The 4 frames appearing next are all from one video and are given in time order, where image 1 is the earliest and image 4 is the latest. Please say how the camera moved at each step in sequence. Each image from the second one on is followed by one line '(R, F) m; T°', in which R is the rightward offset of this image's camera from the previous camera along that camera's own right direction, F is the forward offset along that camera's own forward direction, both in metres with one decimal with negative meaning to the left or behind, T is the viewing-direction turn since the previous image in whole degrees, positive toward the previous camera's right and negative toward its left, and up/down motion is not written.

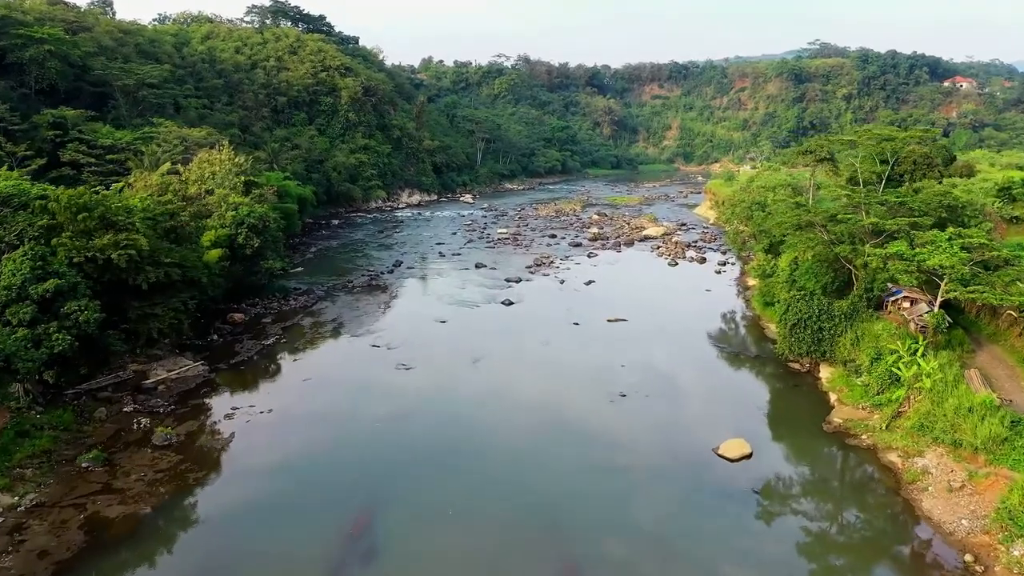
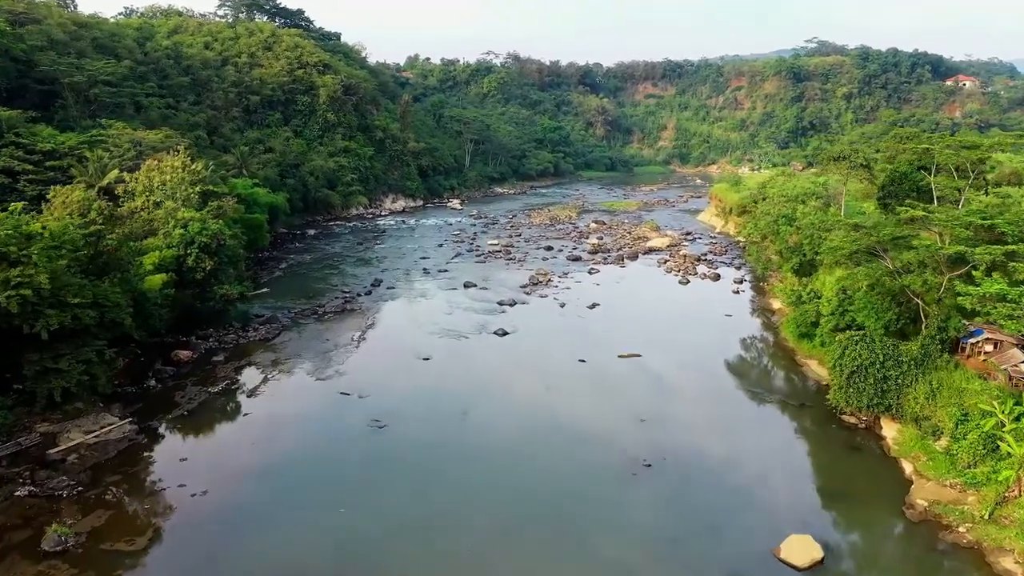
(-0.1, +3.4) m; +1°
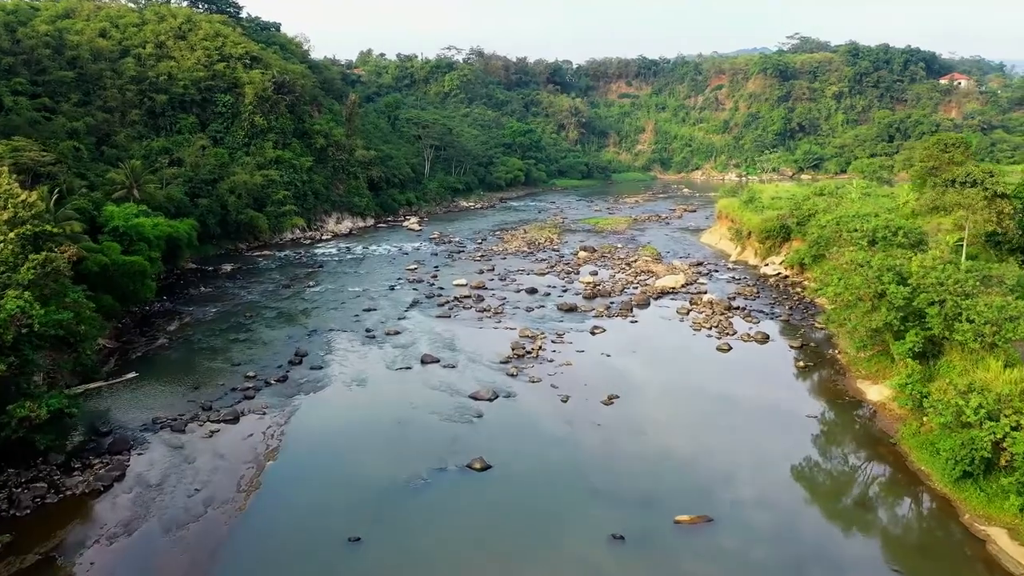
(-0.3, +8.2) m; +3°
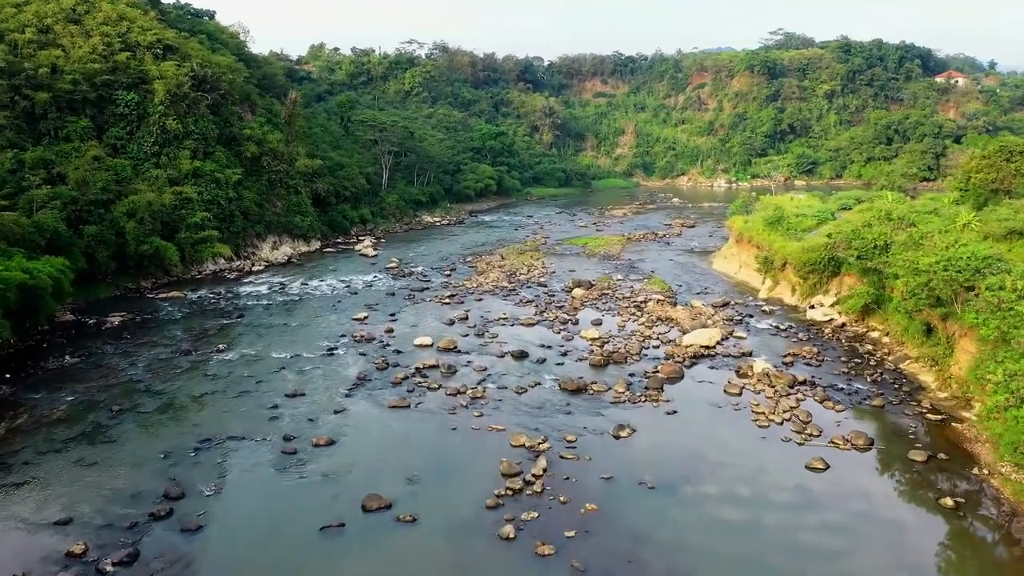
(-0.4, +7.2) m; +2°
